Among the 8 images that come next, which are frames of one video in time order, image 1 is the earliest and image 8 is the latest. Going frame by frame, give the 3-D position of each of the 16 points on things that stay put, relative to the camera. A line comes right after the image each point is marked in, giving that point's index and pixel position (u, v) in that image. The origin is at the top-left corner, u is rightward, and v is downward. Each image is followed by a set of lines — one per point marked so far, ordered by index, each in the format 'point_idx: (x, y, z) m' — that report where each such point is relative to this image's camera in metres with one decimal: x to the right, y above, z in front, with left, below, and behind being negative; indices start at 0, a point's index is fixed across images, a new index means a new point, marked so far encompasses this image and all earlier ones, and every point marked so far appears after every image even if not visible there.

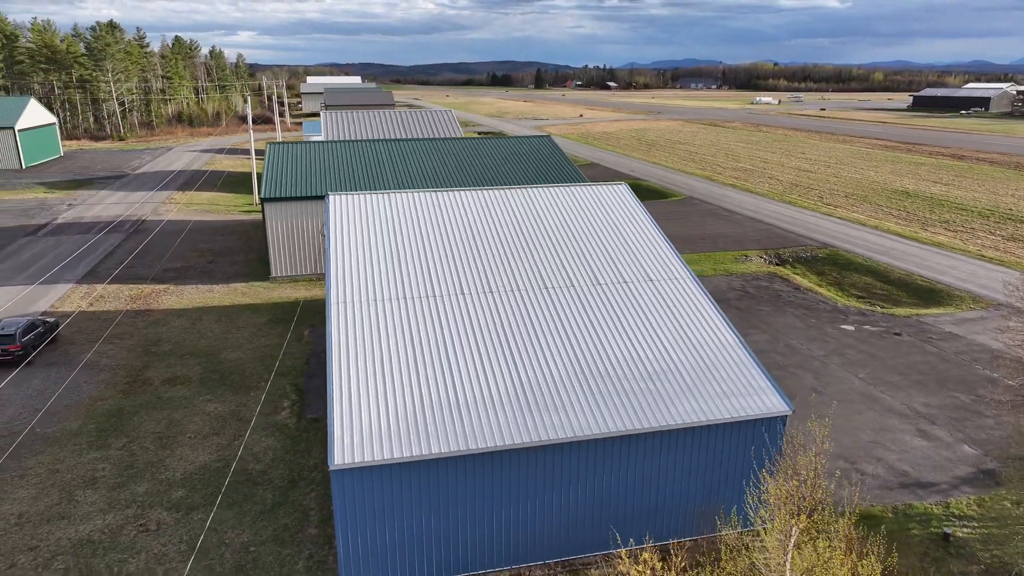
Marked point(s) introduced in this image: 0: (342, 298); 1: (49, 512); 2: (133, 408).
0: (-3.5, -0.2, +13.7) m
1: (-9.0, -4.3, +13.3) m
2: (-9.8, -3.1, +17.7) m
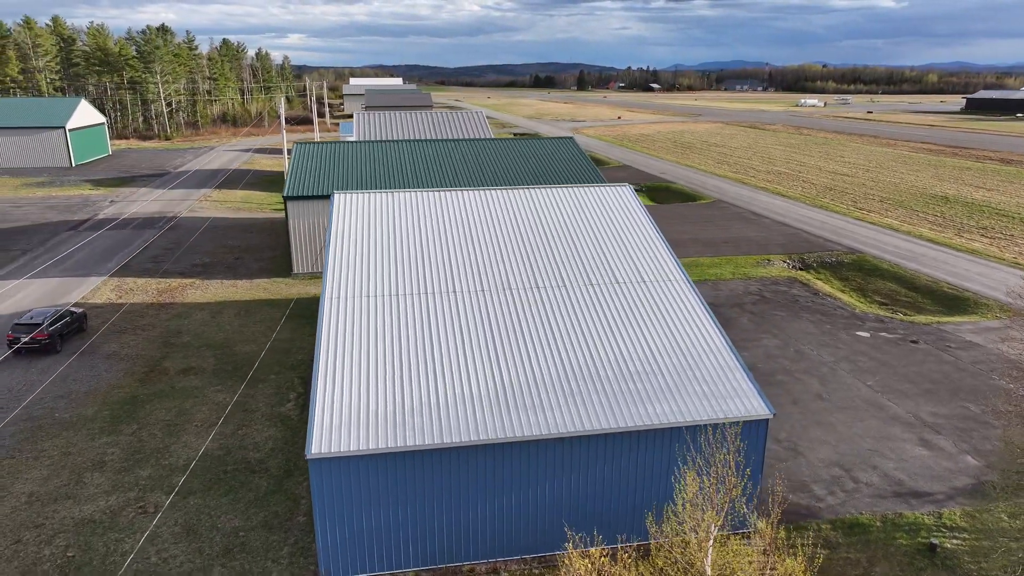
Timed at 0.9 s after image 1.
0: (-3.7, -0.1, +14.1) m
1: (-9.2, -4.2, +13.9) m
2: (-9.8, -2.9, +18.4) m
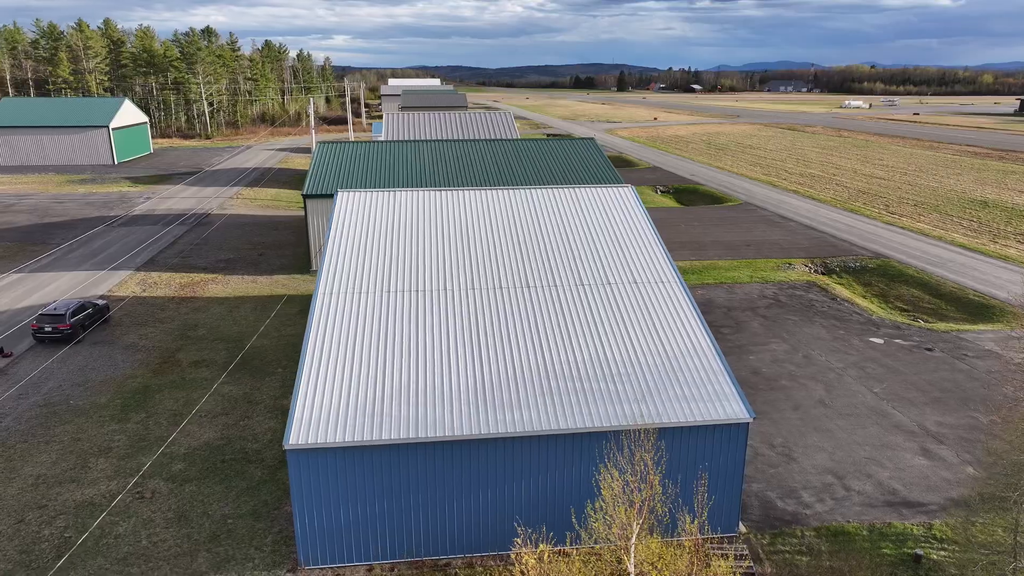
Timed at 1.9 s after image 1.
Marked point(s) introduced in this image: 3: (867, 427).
0: (-3.9, 0.0, +14.4) m
1: (-9.5, -4.0, +14.5) m
2: (-9.8, -2.7, +19.0) m
3: (+8.5, -3.3, +16.4) m
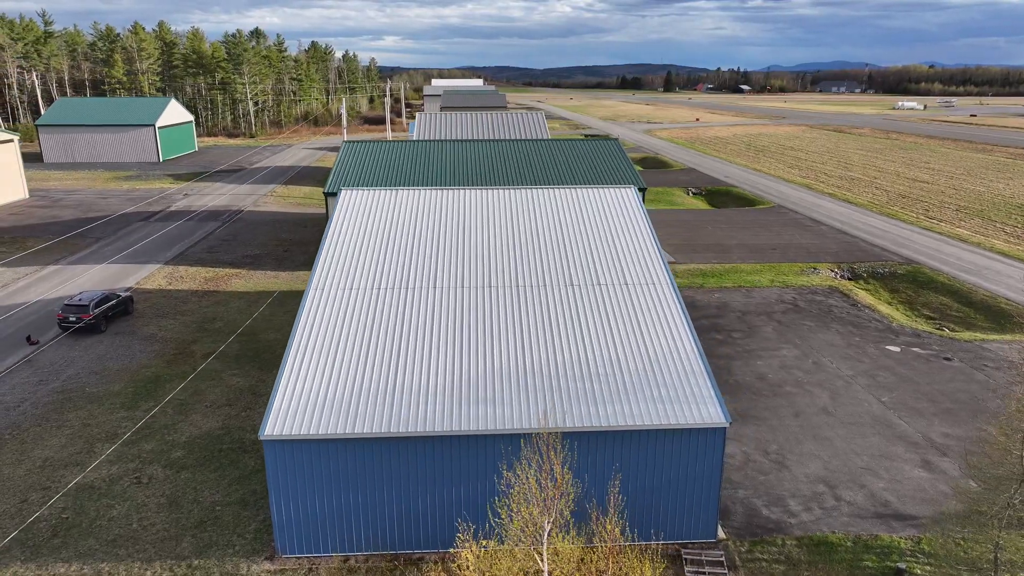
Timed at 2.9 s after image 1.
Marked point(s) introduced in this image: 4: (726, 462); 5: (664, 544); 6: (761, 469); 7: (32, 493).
0: (-4.2, +0.1, +14.7) m
1: (-9.8, -3.8, +15.2) m
2: (-9.8, -2.5, +19.7) m
3: (+8.3, -3.5, +16.0) m
4: (+4.6, -3.8, +14.8) m
5: (+2.7, -4.6, +12.3) m
6: (+5.3, -3.9, +14.6) m
7: (-9.7, -4.2, +13.9) m
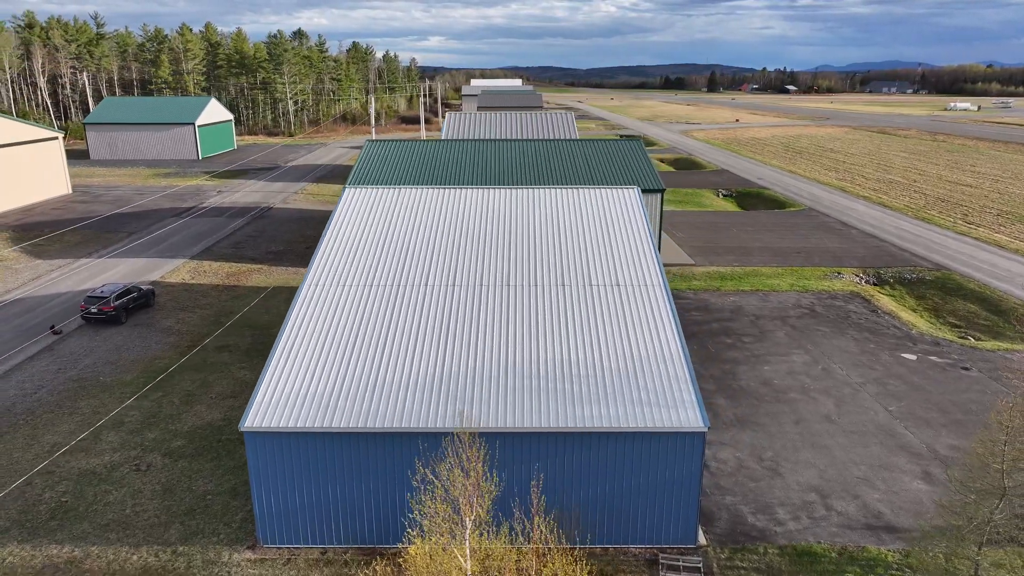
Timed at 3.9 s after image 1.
0: (-4.3, +0.2, +14.9) m
1: (-10.0, -3.6, +15.7) m
2: (-9.8, -2.3, +20.2) m
3: (+8.1, -3.6, +15.6) m
4: (+4.4, -3.8, +14.6) m
5: (+2.3, -4.6, +12.2) m
6: (+5.0, -3.9, +14.3) m
7: (-10.0, -4.0, +14.4) m
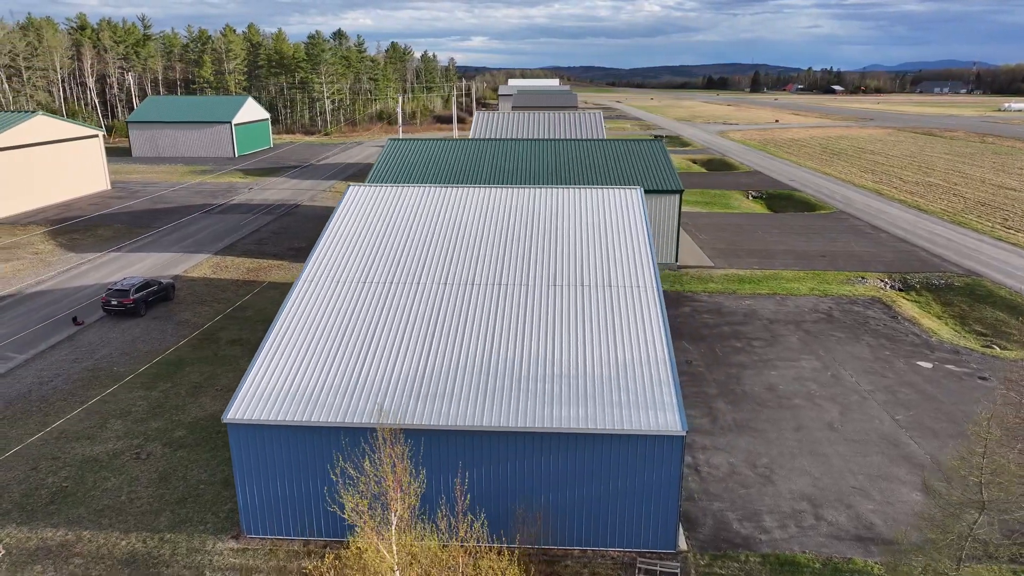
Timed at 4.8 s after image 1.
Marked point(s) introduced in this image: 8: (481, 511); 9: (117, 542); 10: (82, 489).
0: (-4.5, +0.3, +15.2) m
1: (-10.2, -3.4, +16.2) m
2: (-9.7, -2.2, +20.7) m
3: (+7.9, -3.7, +15.1) m
4: (+4.1, -3.9, +14.4) m
5: (+1.9, -4.6, +12.1) m
6: (+4.8, -4.0, +14.1) m
7: (-10.2, -3.8, +15.0) m
8: (-0.7, -4.0, +12.2) m
9: (-7.1, -4.6, +12.3) m
10: (-8.7, -4.1, +13.9) m
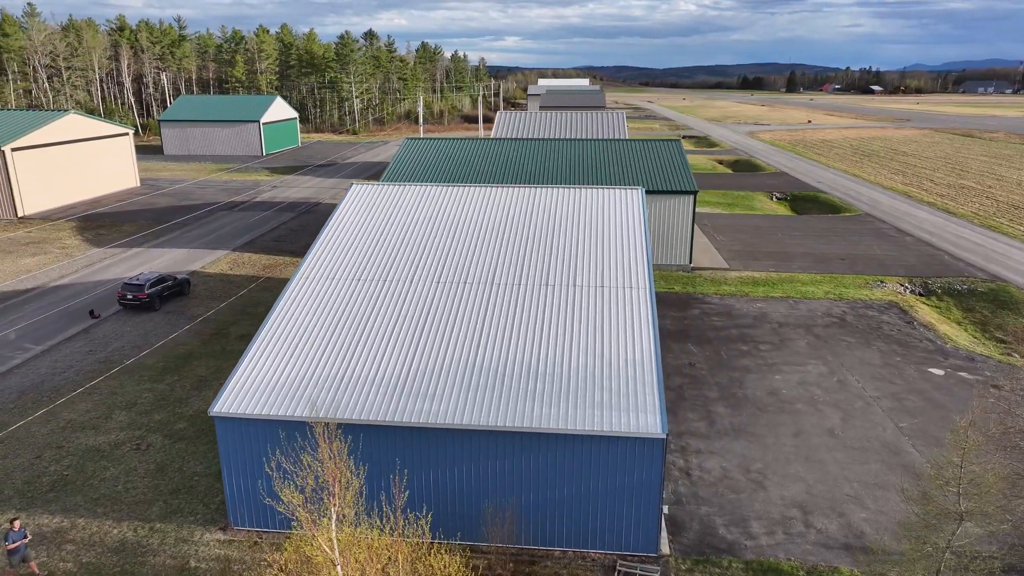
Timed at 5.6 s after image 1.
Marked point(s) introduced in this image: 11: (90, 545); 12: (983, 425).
0: (-4.6, +0.3, +15.3) m
1: (-10.3, -3.3, +16.7) m
2: (-9.6, -2.0, +21.1) m
3: (+7.7, -3.8, +14.8) m
4: (+3.9, -3.9, +14.2) m
5: (+1.6, -4.7, +12.0) m
6: (+4.5, -4.0, +13.9) m
7: (-10.4, -3.6, +15.4) m
8: (-1.0, -4.0, +12.3) m
9: (-7.4, -4.4, +12.6) m
10: (-9.0, -4.0, +14.3) m
11: (-7.5, -4.6, +12.2) m
12: (+10.7, -3.1, +15.6) m
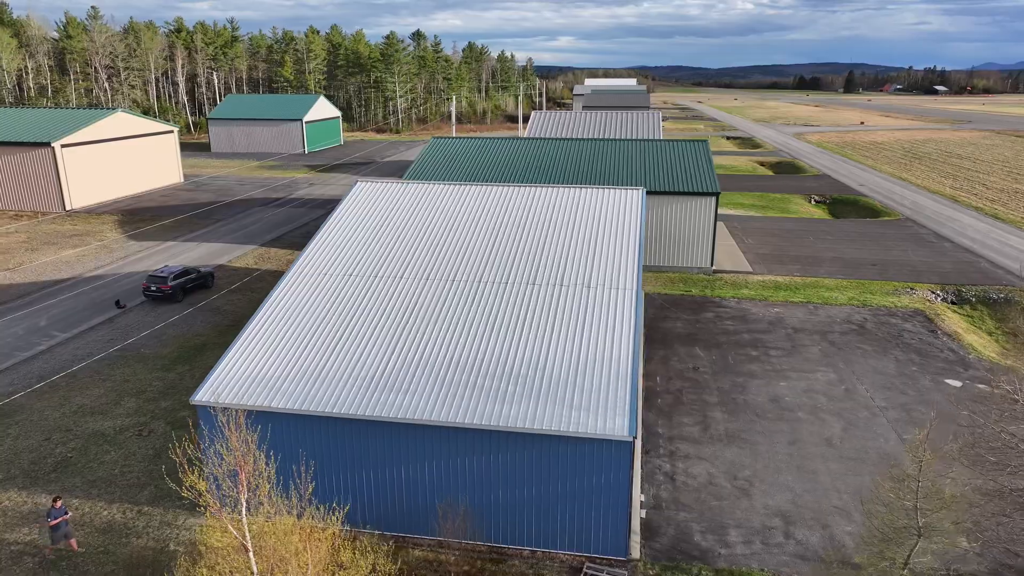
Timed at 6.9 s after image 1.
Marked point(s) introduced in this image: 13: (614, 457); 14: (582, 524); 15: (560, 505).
0: (-4.8, +0.4, +15.7) m
1: (-10.5, -3.0, +17.4) m
2: (-9.5, -1.8, +21.8) m
3: (+7.4, -3.9, +14.4) m
4: (+3.5, -4.0, +14.0) m
5: (+1.0, -4.7, +12.0) m
6: (+4.1, -4.1, +13.6) m
7: (-10.7, -3.4, +16.1) m
8: (-1.5, -3.9, +12.4) m
9: (-7.9, -4.3, +13.1) m
10: (-9.3, -3.7, +14.9) m
11: (-8.0, -4.4, +12.7) m
12: (+10.4, -3.3, +15.0) m
13: (+1.8, -2.8, +11.3) m
14: (+1.3, -4.0, +11.8) m
15: (+0.9, -3.8, +11.8) m
